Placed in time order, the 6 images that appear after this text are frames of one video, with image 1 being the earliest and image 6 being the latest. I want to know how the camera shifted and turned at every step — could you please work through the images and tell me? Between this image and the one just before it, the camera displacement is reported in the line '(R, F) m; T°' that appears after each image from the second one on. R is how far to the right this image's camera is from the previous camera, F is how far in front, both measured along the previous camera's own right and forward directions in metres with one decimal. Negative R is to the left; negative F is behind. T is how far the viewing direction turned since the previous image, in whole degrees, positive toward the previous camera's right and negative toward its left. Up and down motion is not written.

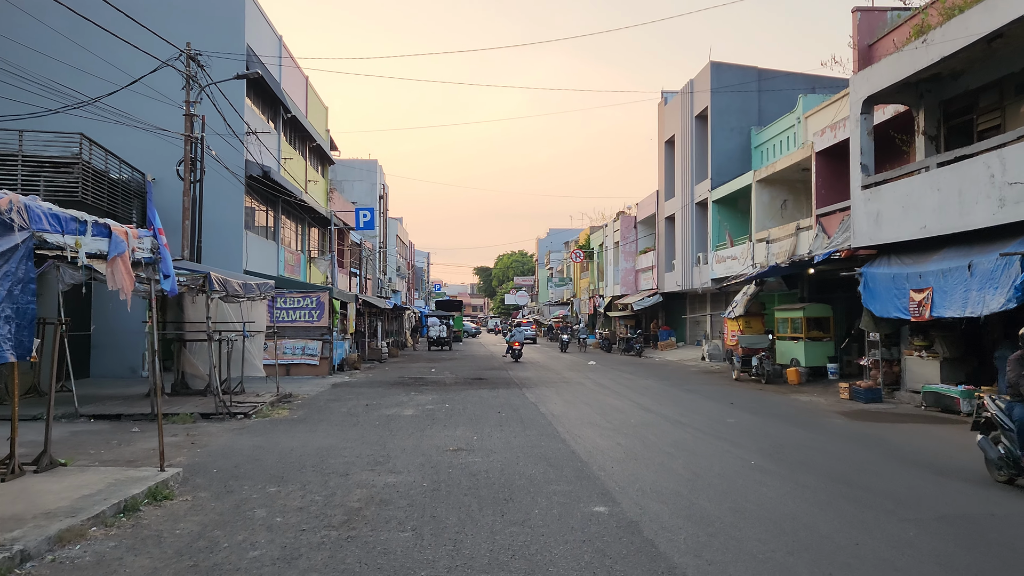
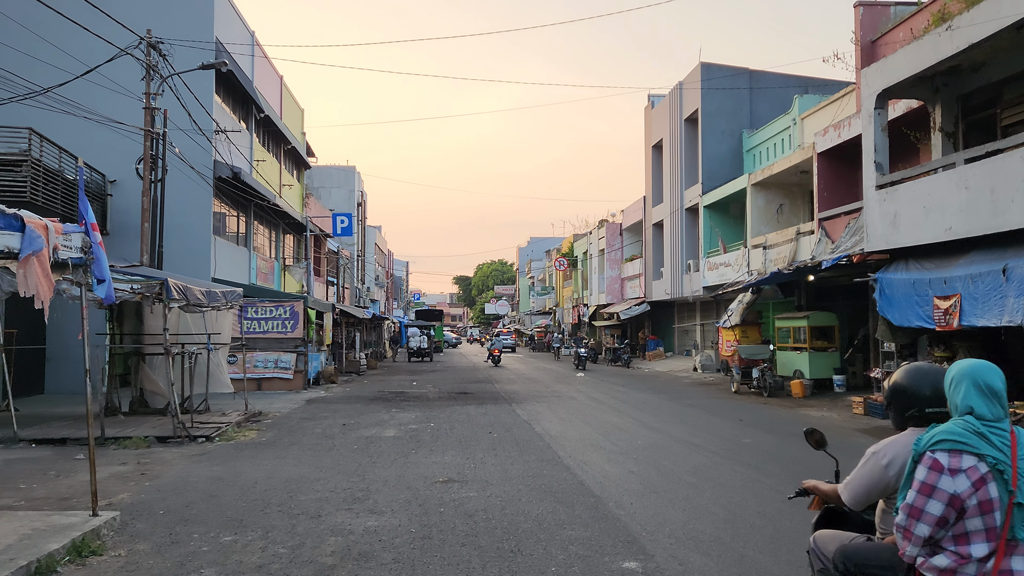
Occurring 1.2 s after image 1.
(-0.2, +1.2) m; +1°
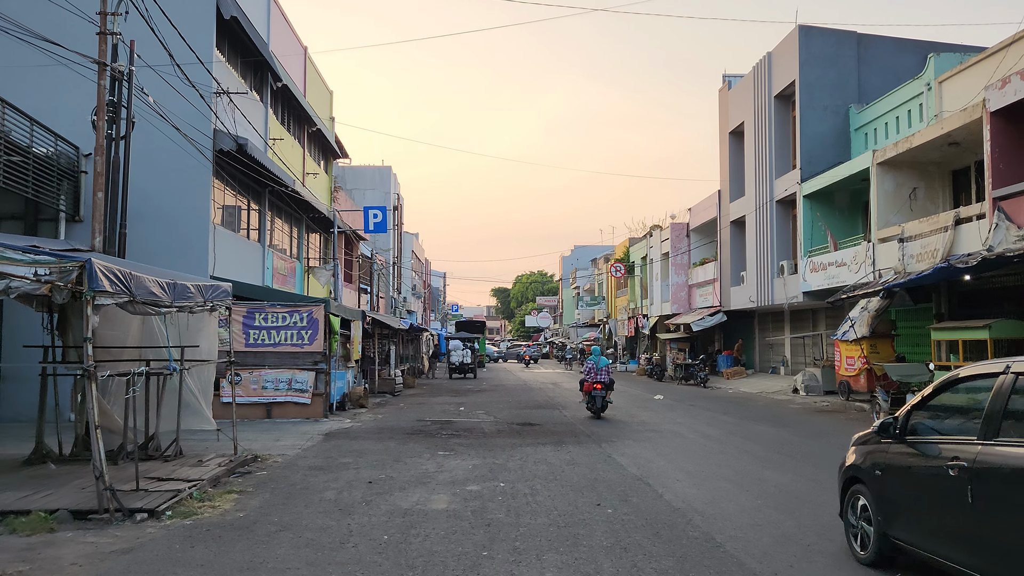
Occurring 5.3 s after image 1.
(-0.7, +4.1) m; -2°
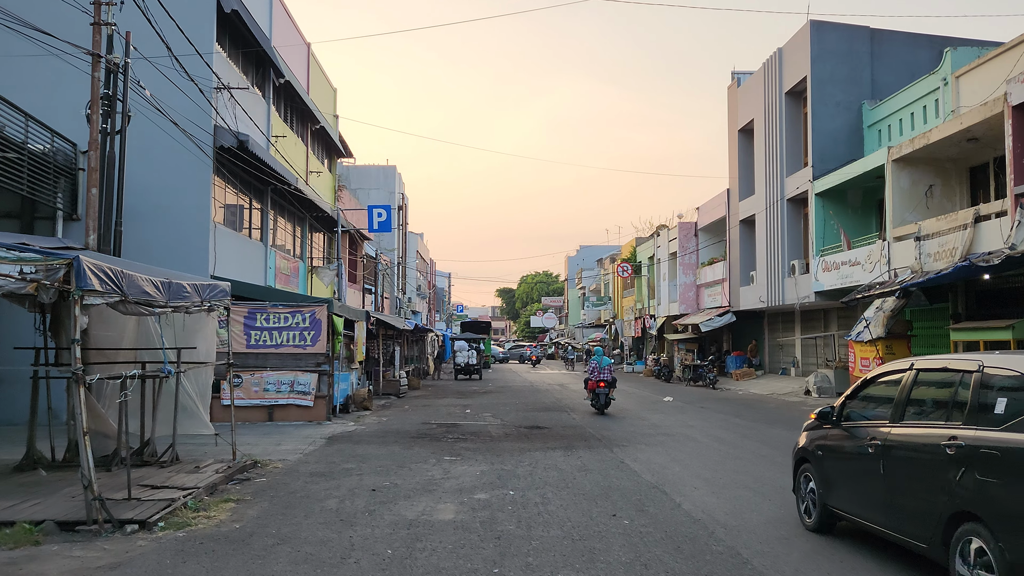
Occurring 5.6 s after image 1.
(0.0, +0.4) m; 0°
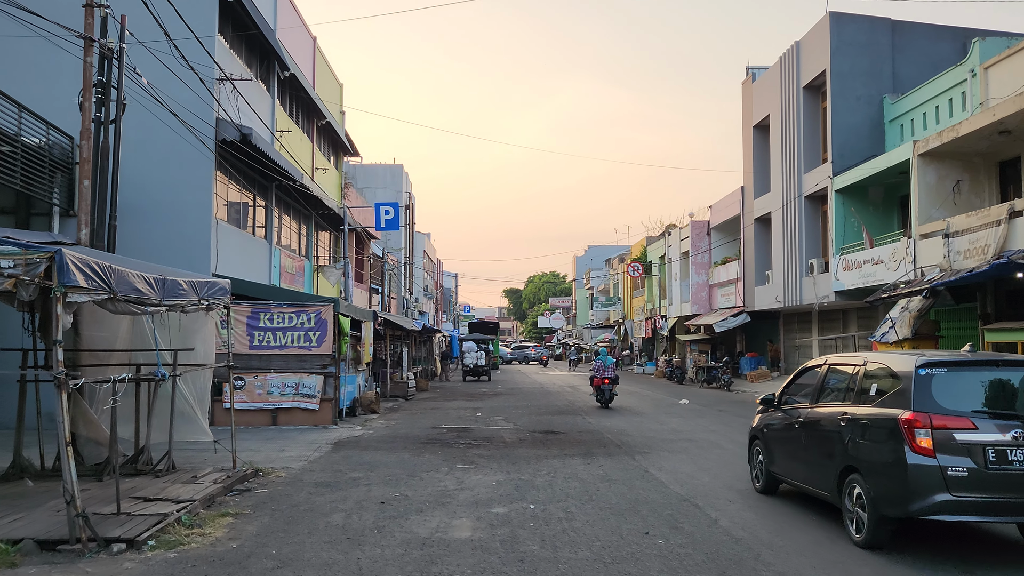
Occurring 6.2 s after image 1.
(-0.1, +0.6) m; 0°
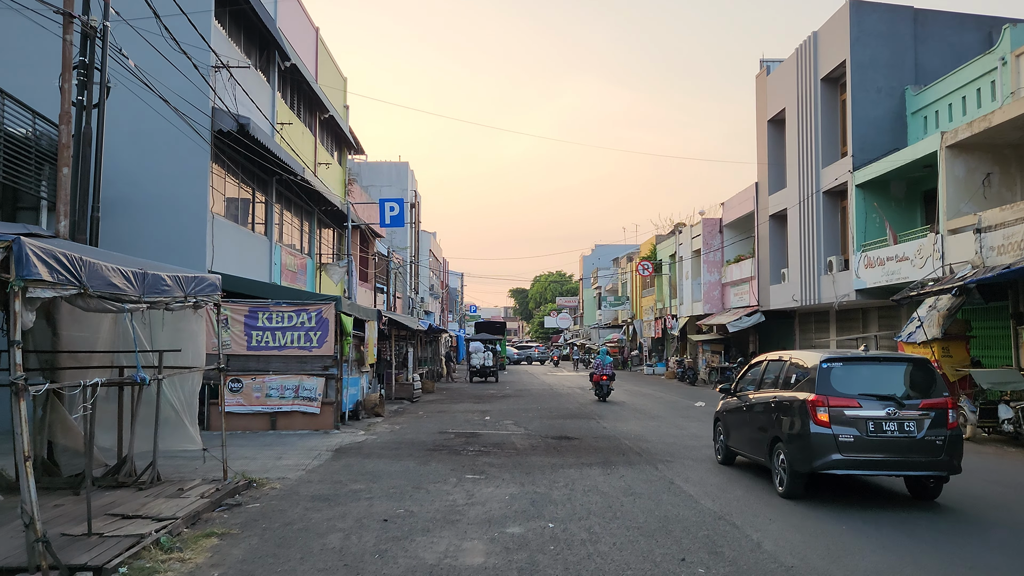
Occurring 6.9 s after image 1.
(-0.1, +0.7) m; 0°
